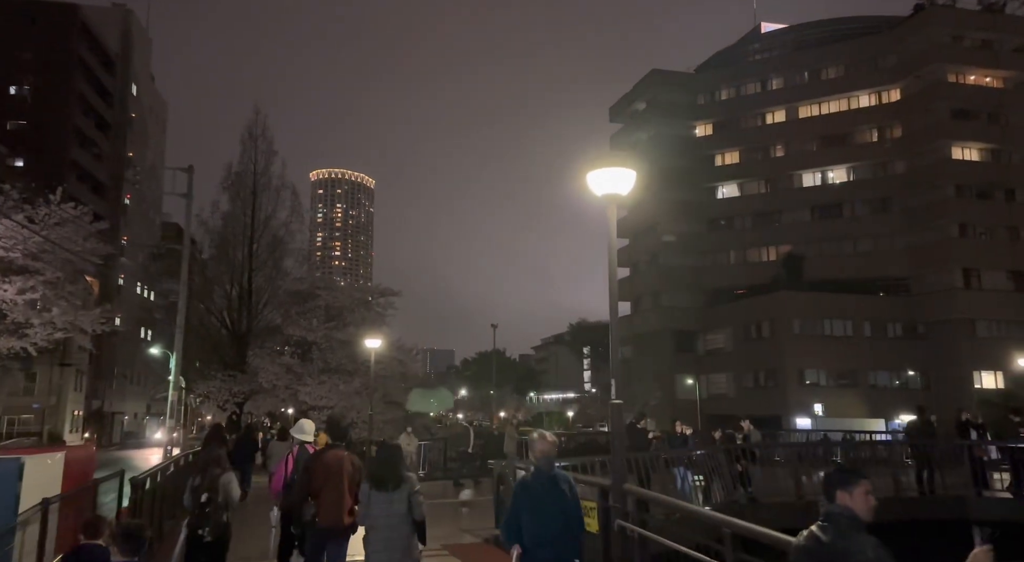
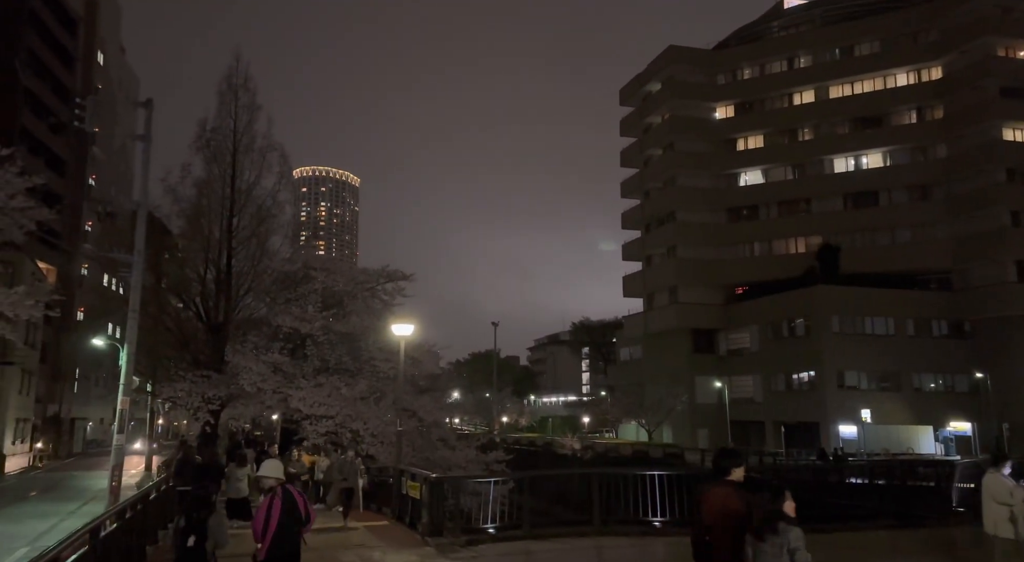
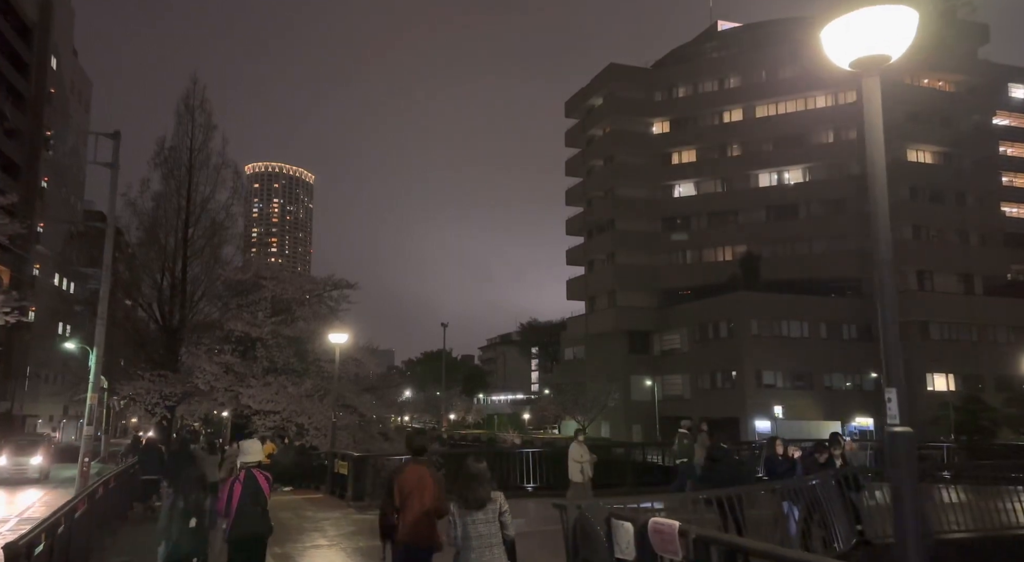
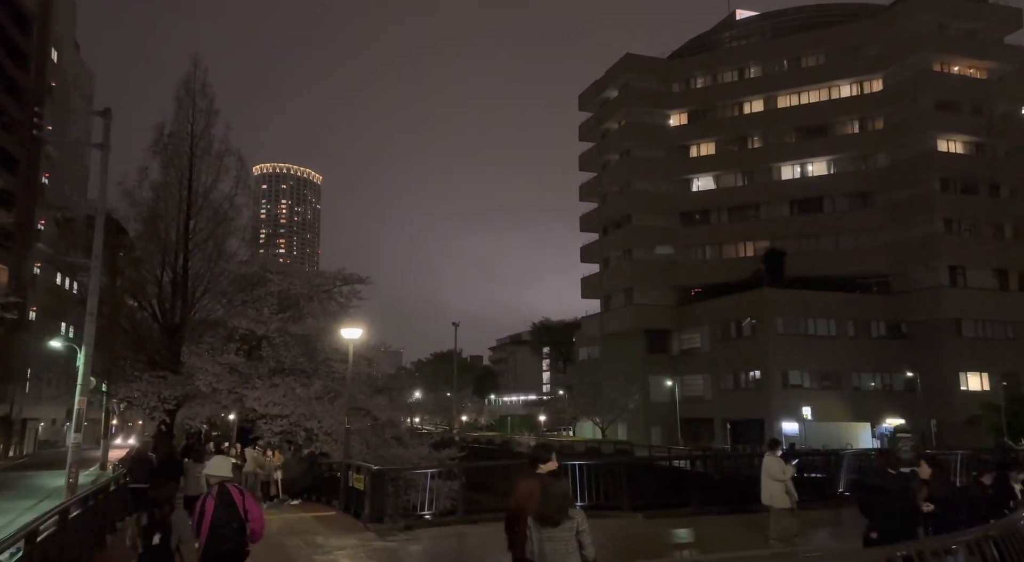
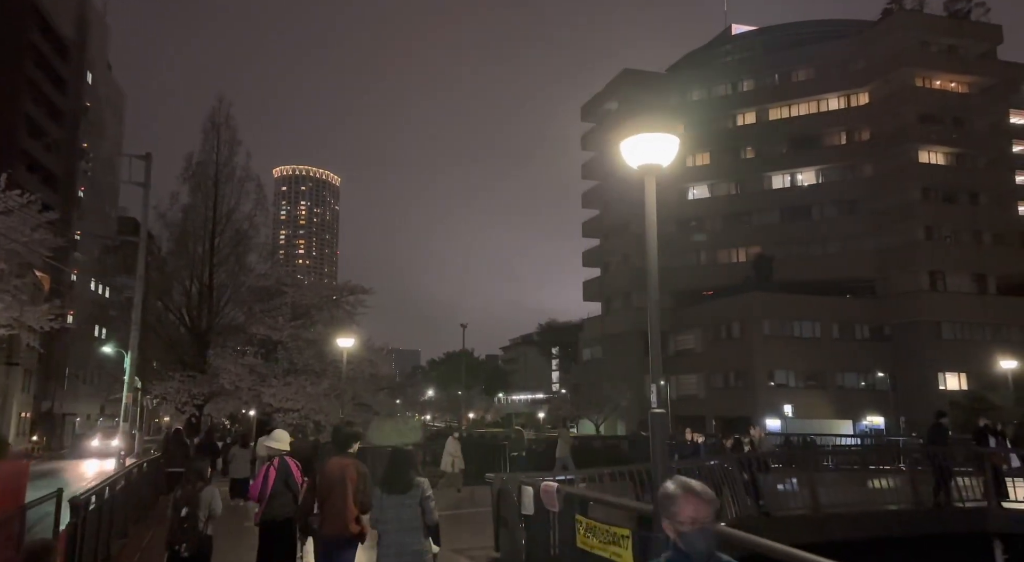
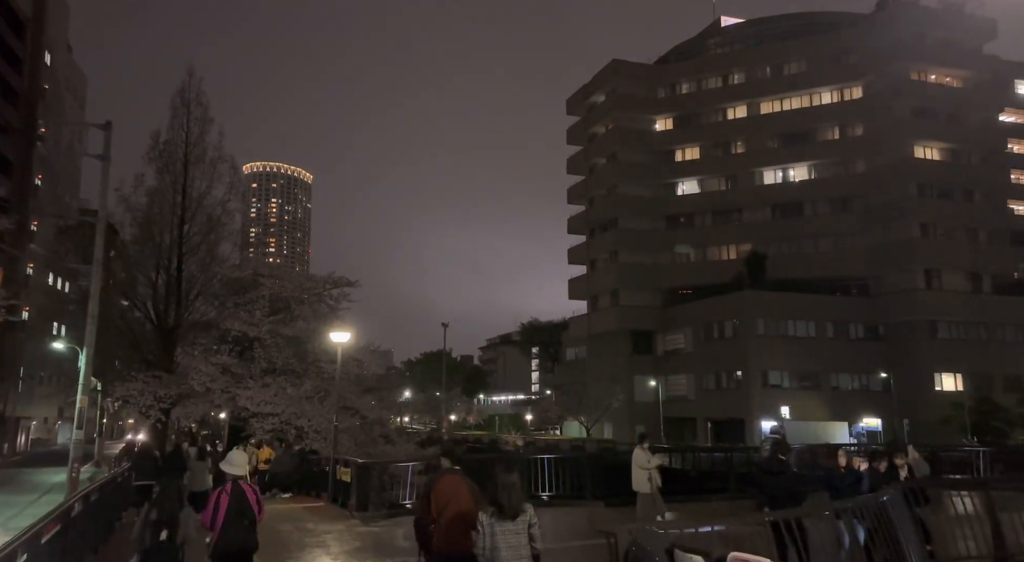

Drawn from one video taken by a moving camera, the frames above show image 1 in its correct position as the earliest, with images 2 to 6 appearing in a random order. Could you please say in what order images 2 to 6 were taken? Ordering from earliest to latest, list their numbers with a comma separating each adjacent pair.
5, 3, 6, 4, 2
